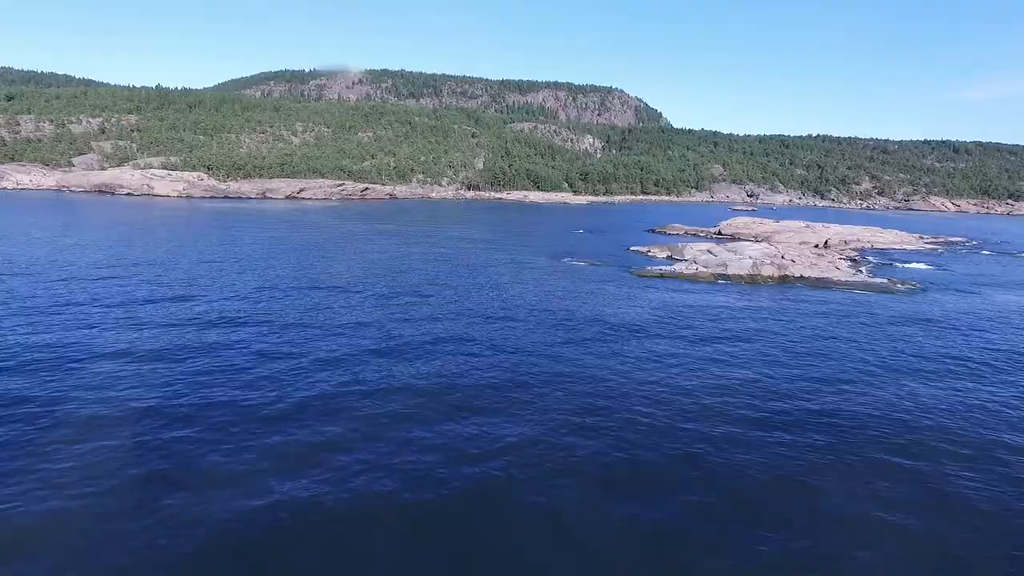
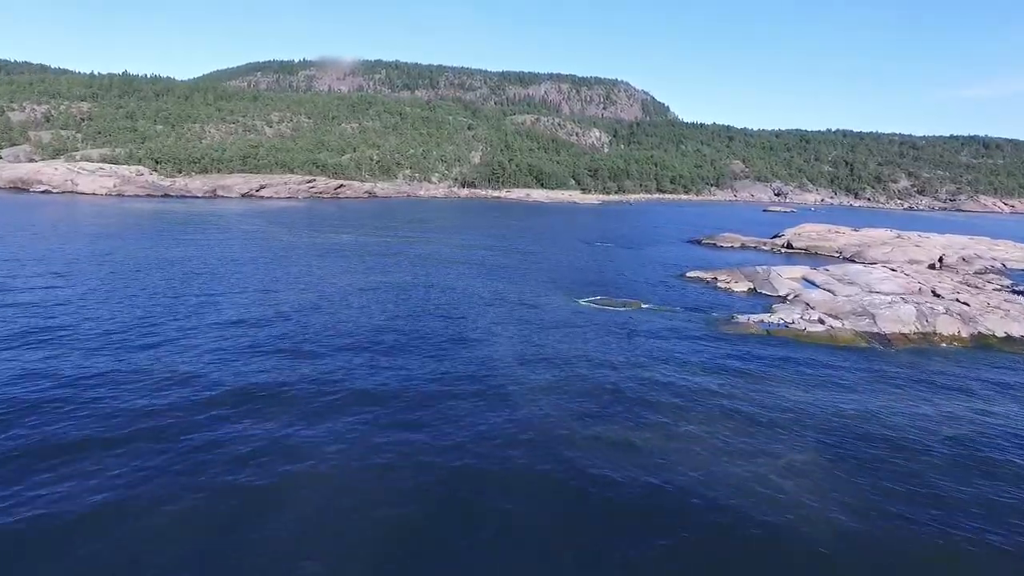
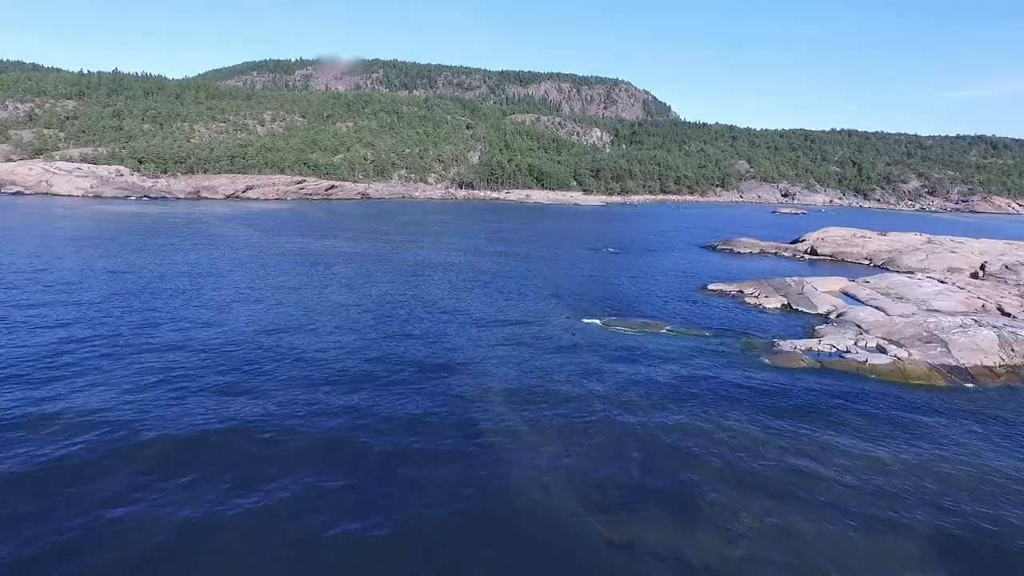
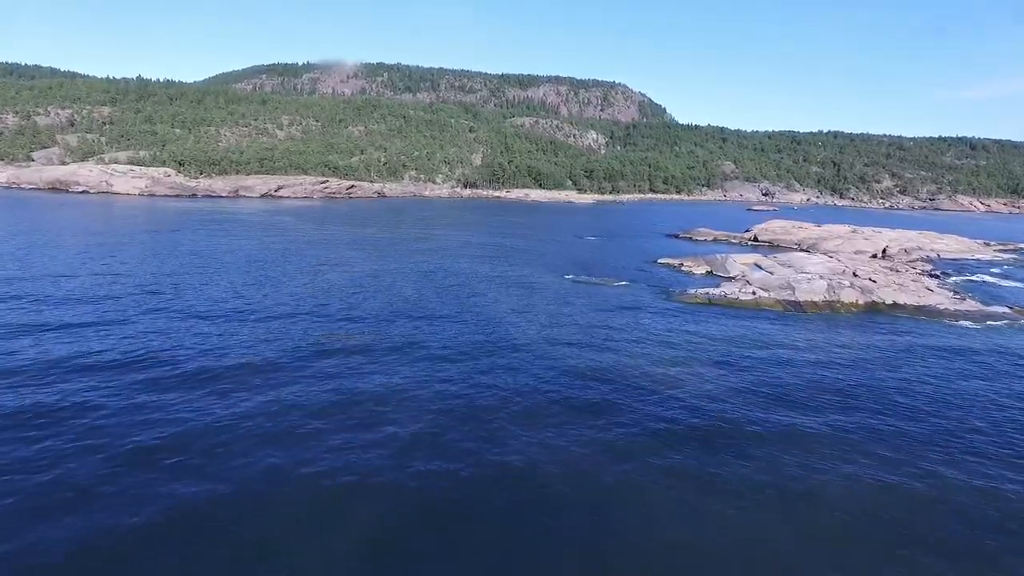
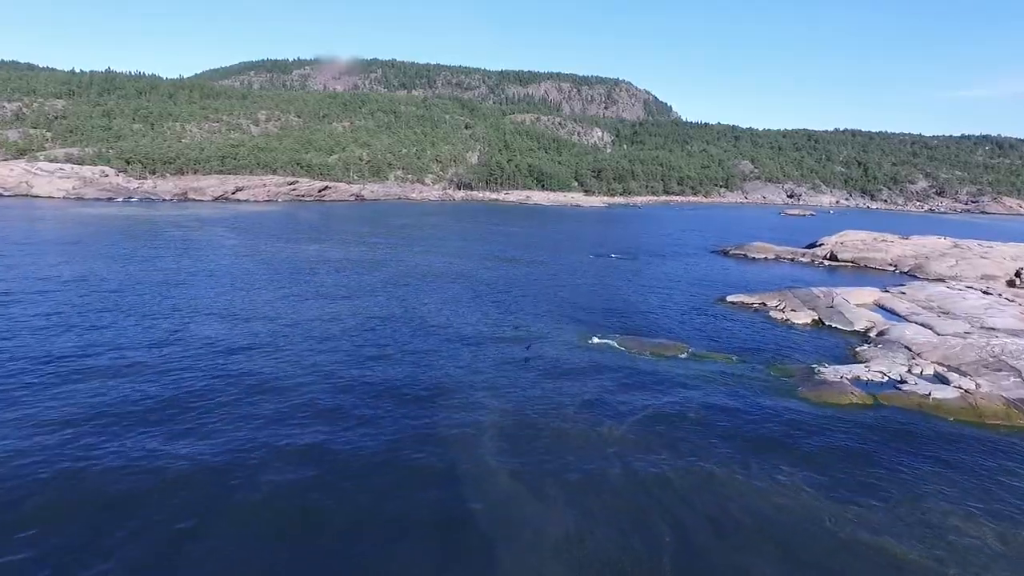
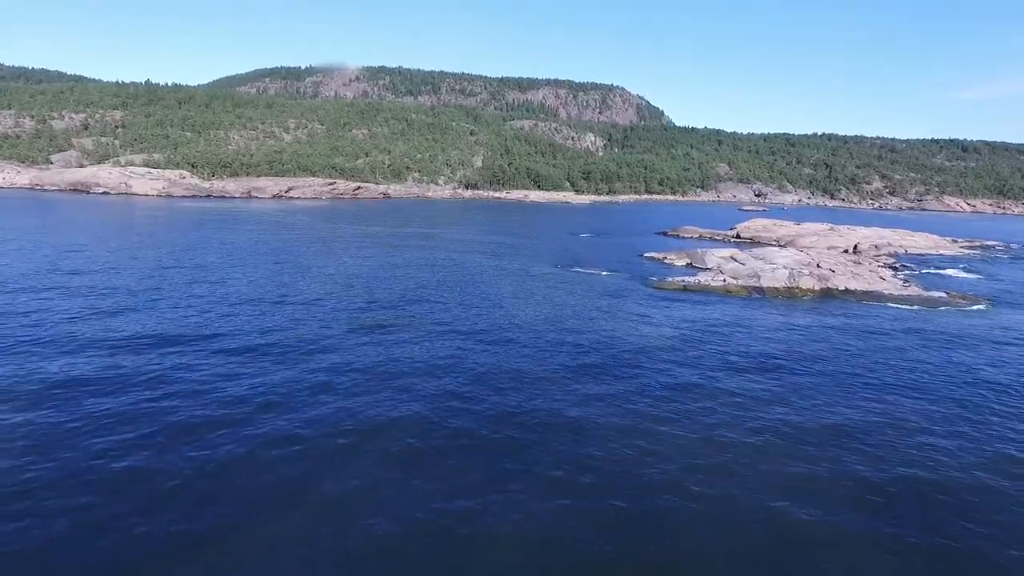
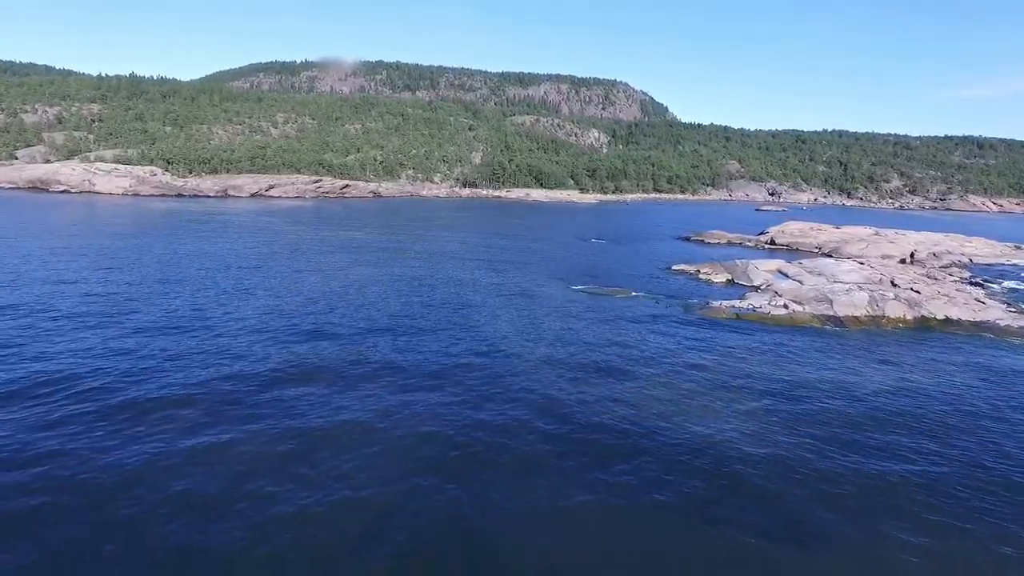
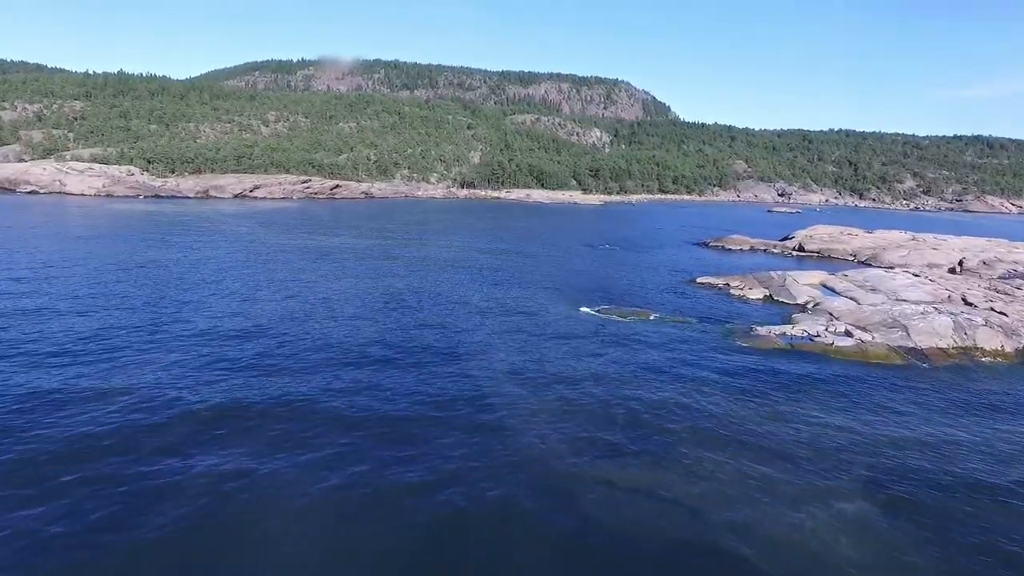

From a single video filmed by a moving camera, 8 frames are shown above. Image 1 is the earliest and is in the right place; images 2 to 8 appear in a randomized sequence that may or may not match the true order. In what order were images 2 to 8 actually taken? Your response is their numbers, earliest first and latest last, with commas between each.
6, 4, 7, 2, 8, 3, 5
